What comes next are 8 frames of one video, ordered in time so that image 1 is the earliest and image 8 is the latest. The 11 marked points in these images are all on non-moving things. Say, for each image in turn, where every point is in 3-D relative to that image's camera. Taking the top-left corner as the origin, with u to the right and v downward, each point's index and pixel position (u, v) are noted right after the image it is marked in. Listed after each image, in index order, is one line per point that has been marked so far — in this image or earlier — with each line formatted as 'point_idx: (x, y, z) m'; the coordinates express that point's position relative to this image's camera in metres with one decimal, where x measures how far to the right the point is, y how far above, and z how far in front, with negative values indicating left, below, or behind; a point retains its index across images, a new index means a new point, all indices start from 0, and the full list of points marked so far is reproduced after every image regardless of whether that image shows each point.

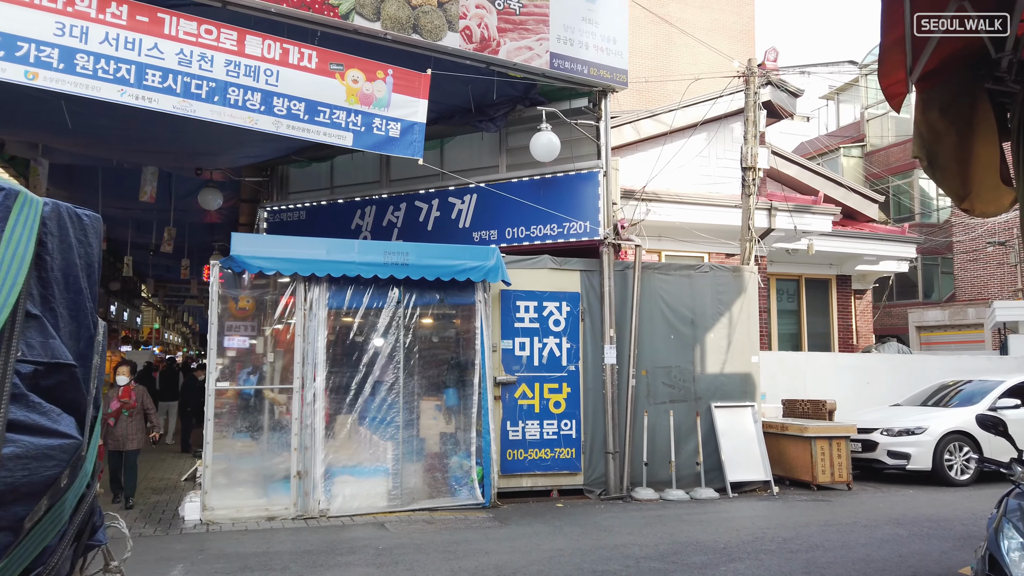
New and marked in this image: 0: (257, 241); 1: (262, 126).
0: (-2.7, +0.5, +7.8) m
1: (-2.5, +1.6, +7.4) m
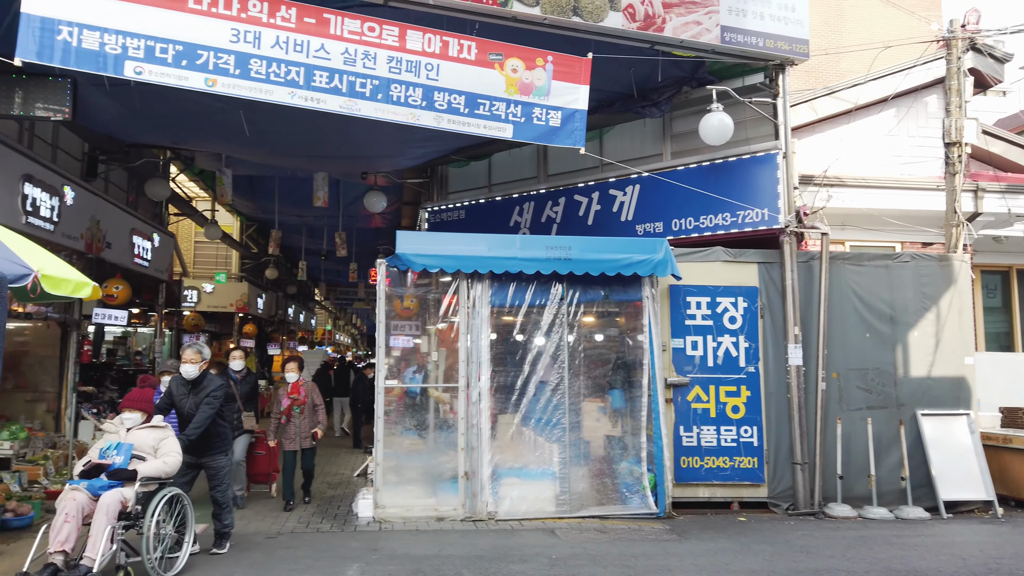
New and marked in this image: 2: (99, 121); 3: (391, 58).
0: (-1.0, +0.5, +7.7) m
1: (-0.9, +1.6, +7.3) m
2: (-4.7, +1.9, +8.6) m
3: (-1.2, +2.2, +7.1) m
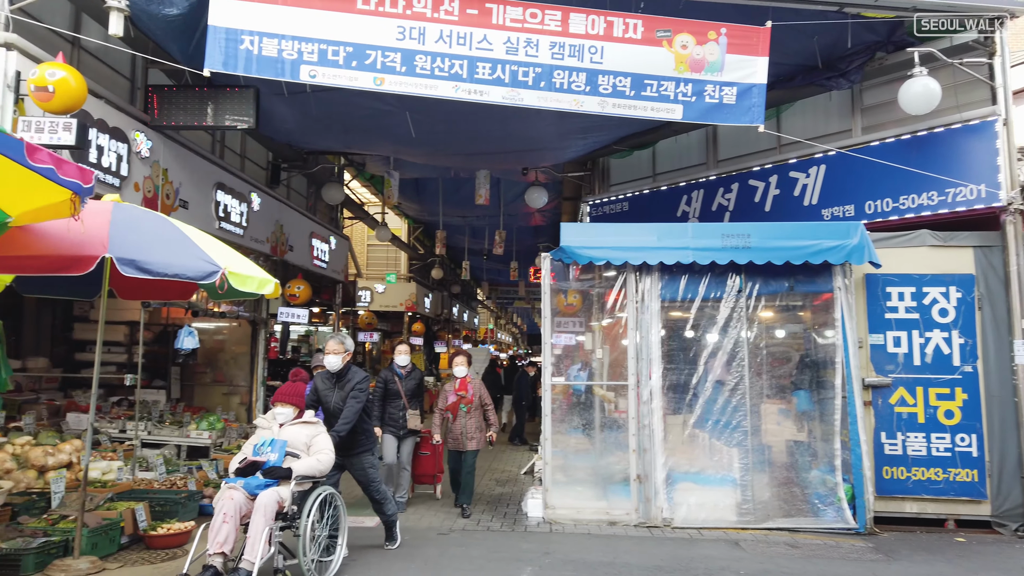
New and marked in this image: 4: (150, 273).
0: (+0.7, +0.6, +7.4) m
1: (+0.7, +1.7, +6.9) m
2: (-2.8, +1.9, +9.0) m
3: (+0.4, +2.3, +6.9) m
4: (-2.0, +0.1, +4.1) m
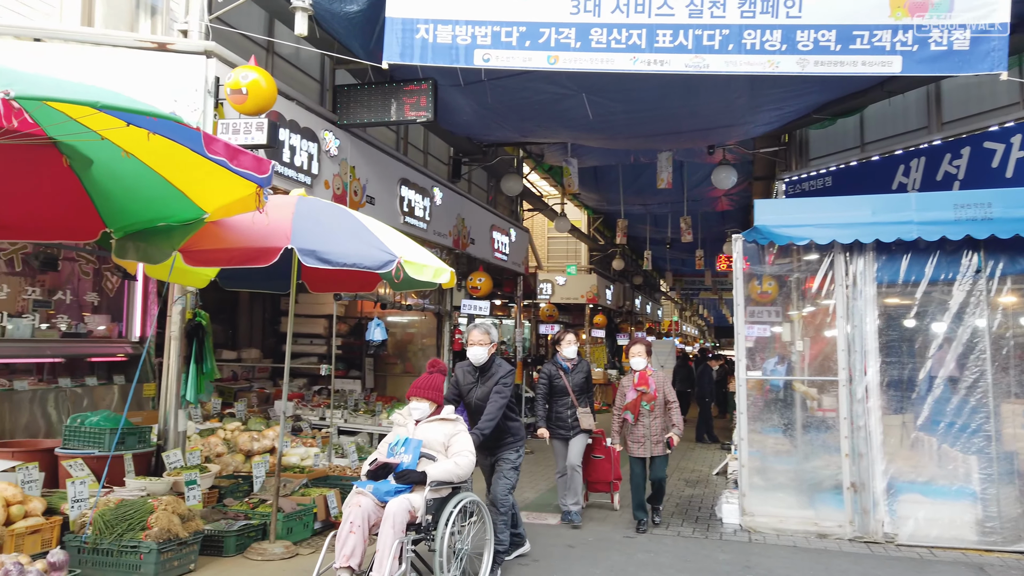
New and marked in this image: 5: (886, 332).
0: (+2.4, +0.7, +6.6) m
1: (+2.3, +1.8, +6.2) m
2: (-0.6, +2.0, +9.1) m
3: (+1.9, +2.4, +6.2) m
4: (-1.0, +0.1, +4.1) m
5: (+3.3, -0.4, +6.5) m
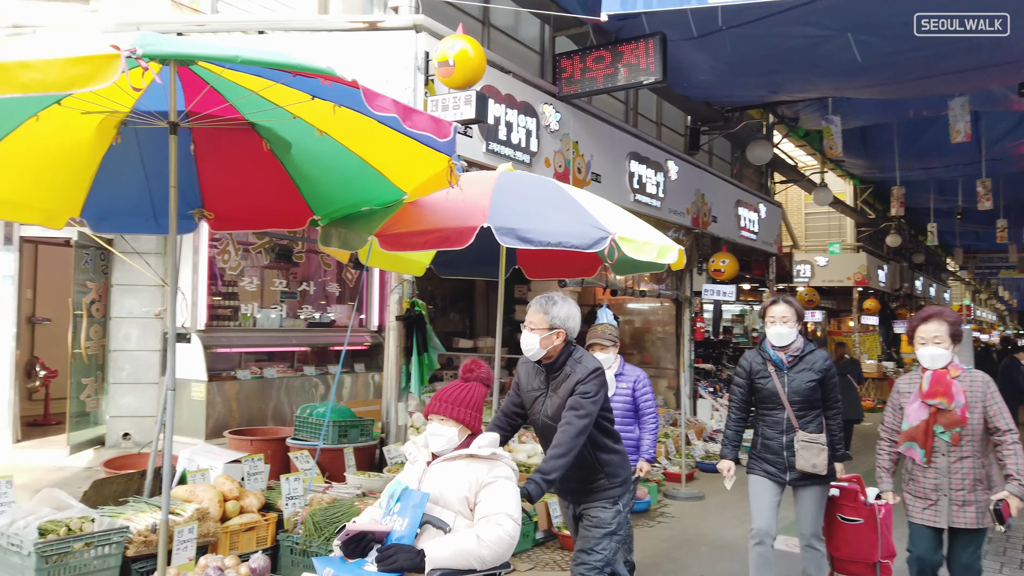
0: (+4.1, +0.9, +4.8) m
1: (+3.8, +2.0, +4.4) m
2: (+2.0, +2.2, +8.1) m
3: (+3.5, +2.6, +4.5) m
4: (+0.1, +0.2, +3.5) m
5: (+4.9, -0.2, +4.4) m
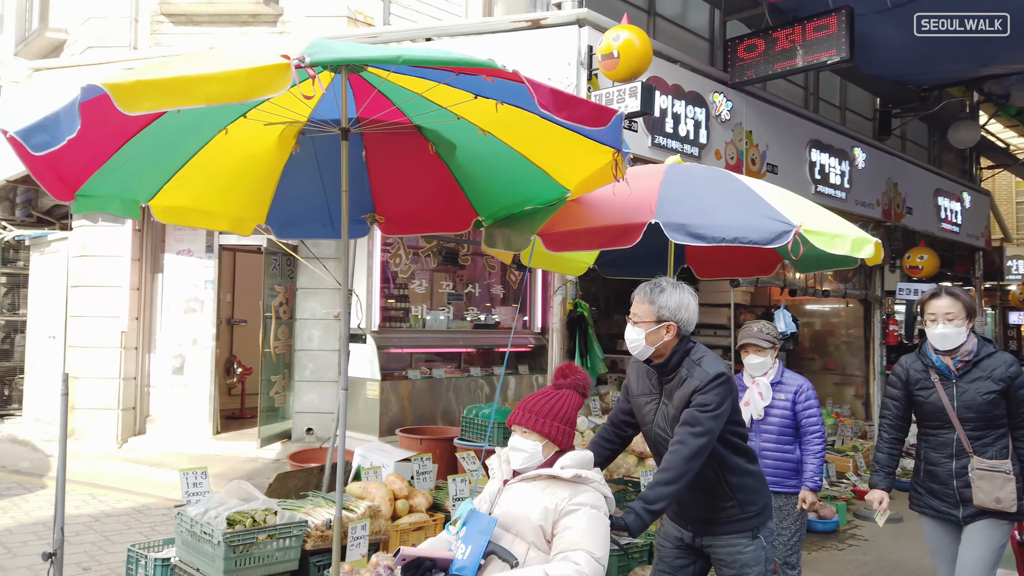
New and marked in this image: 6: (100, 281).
0: (+5.1, +0.9, +3.6) m
1: (+4.7, +2.0, +3.3) m
2: (+3.7, +2.2, +7.3) m
3: (+4.4, +2.6, +3.5) m
4: (+0.8, +0.2, +3.2) m
5: (+5.7, -0.1, +3.1) m
6: (-3.8, +0.1, +6.8) m
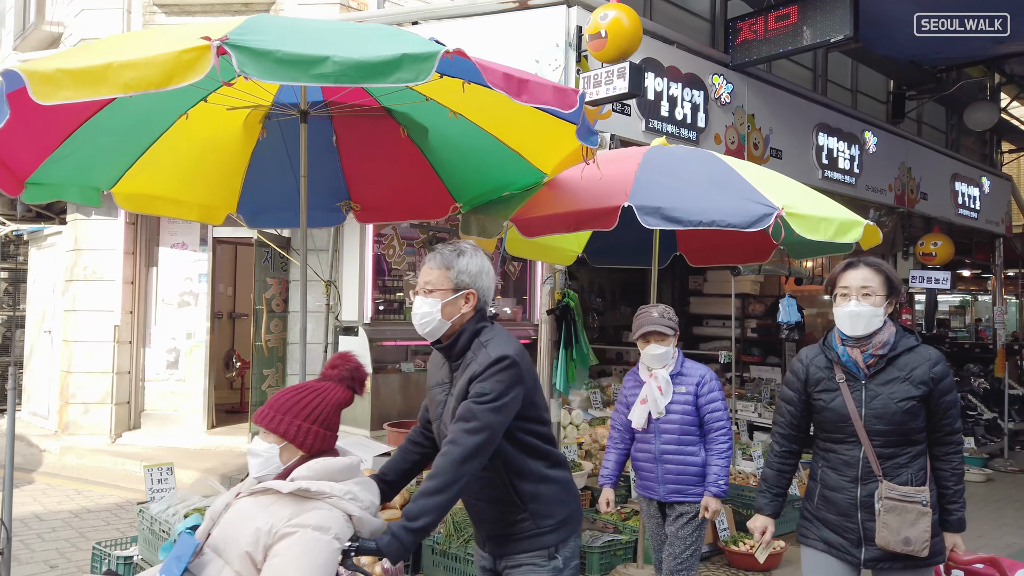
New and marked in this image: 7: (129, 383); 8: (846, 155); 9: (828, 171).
0: (+4.9, +1.0, +3.3) m
1: (+4.5, +2.1, +3.0) m
2: (+3.6, +2.3, +7.0) m
3: (+4.2, +2.7, +3.2) m
4: (+0.7, +0.3, +3.0) m
5: (+5.6, 0.0, +2.8) m
6: (-3.8, +0.1, +6.8) m
7: (-3.5, -0.9, +6.8) m
8: (+3.3, +1.3, +7.3) m
9: (+3.0, +1.1, +7.0) m
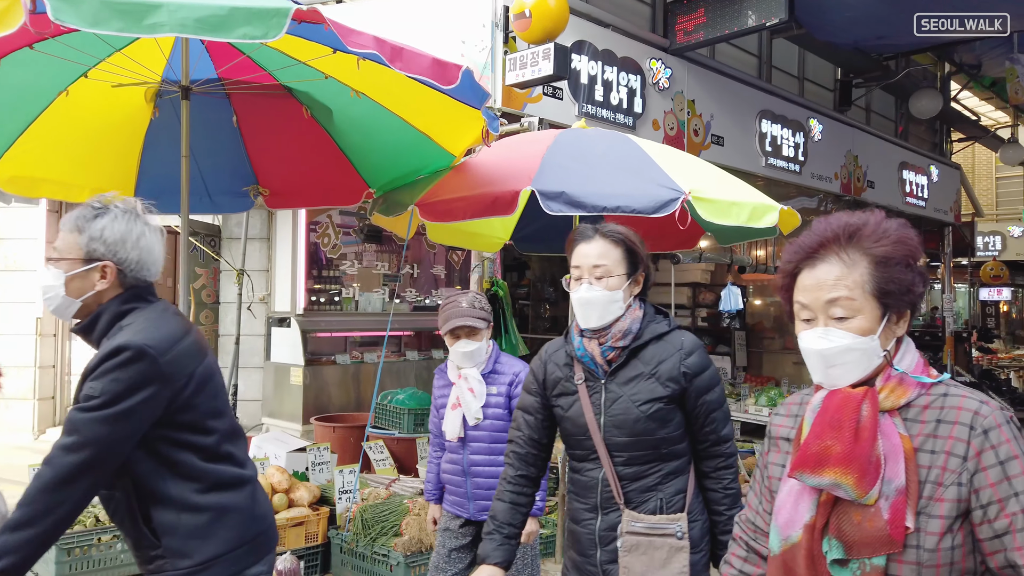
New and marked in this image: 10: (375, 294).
0: (+4.5, +1.1, +3.4) m
1: (+4.1, +2.2, +3.0) m
2: (+3.1, +2.4, +7.0) m
3: (+3.8, +2.7, +3.2) m
4: (+0.3, +0.3, +2.9) m
5: (+5.2, 0.0, +2.8) m
6: (-4.3, +0.2, +6.5) m
7: (-4.0, -0.8, +6.6) m
8: (+2.7, +1.4, +7.3) m
9: (+2.4, +1.2, +7.0) m
10: (-1.2, -0.1, +6.8) m
